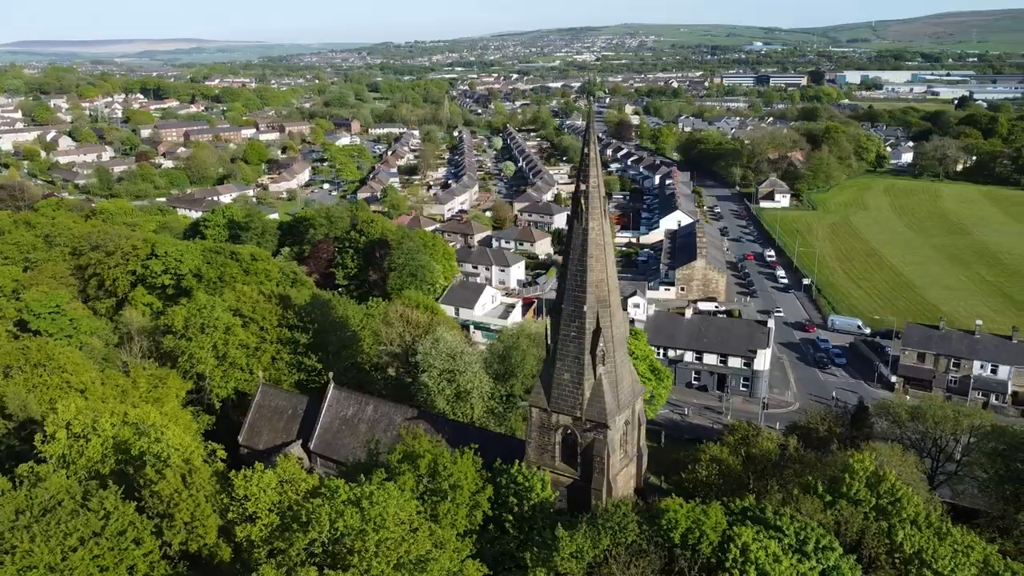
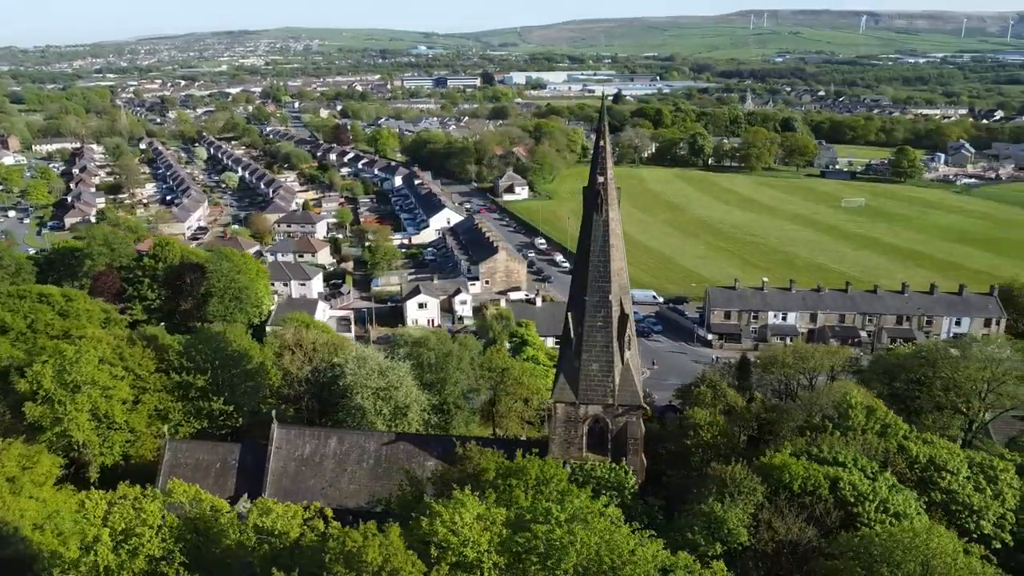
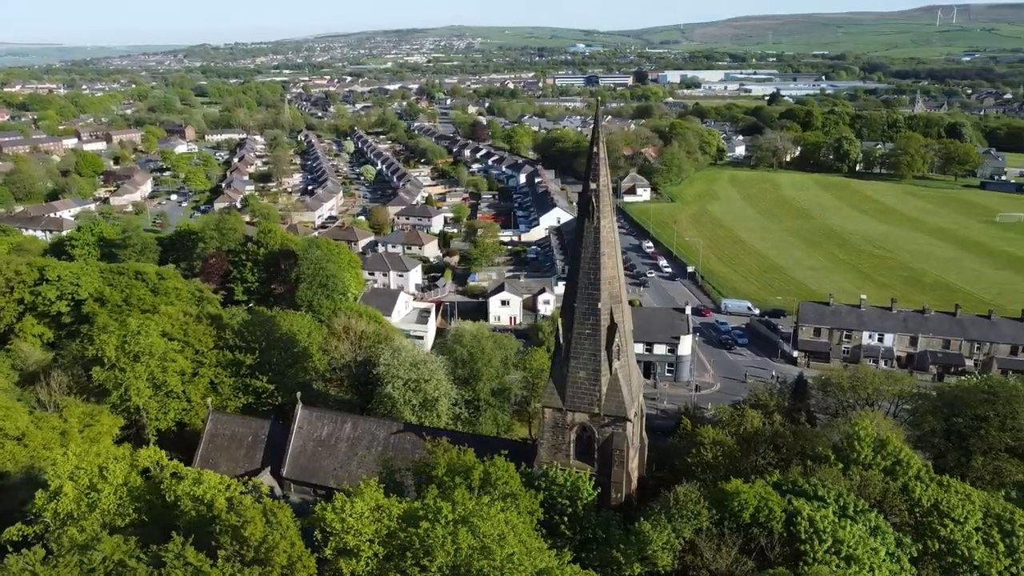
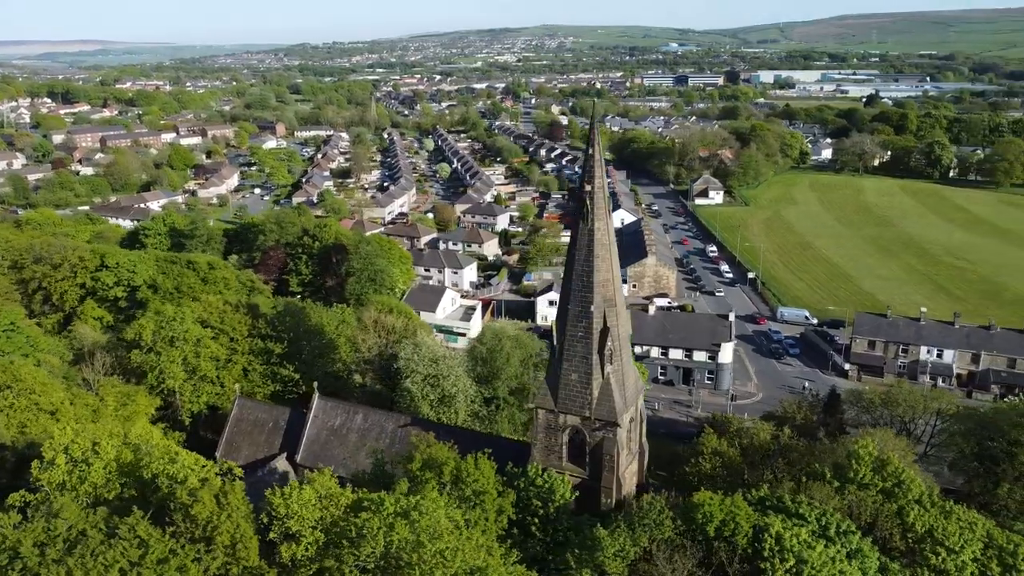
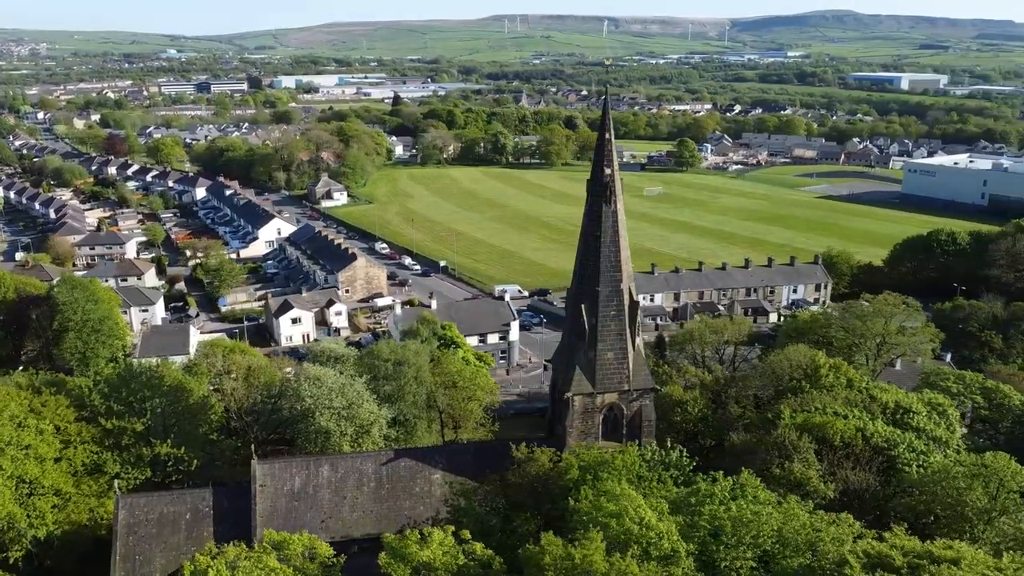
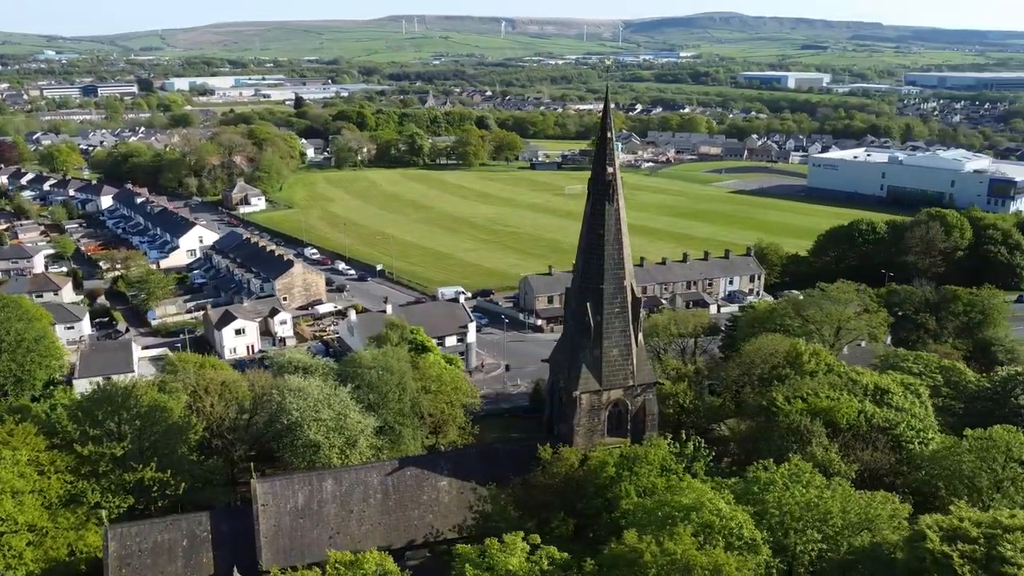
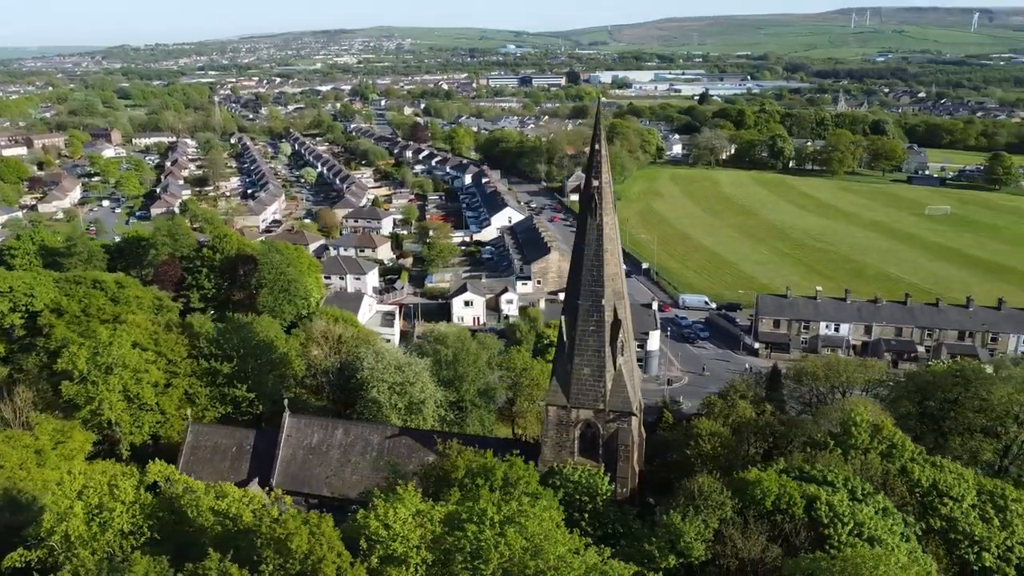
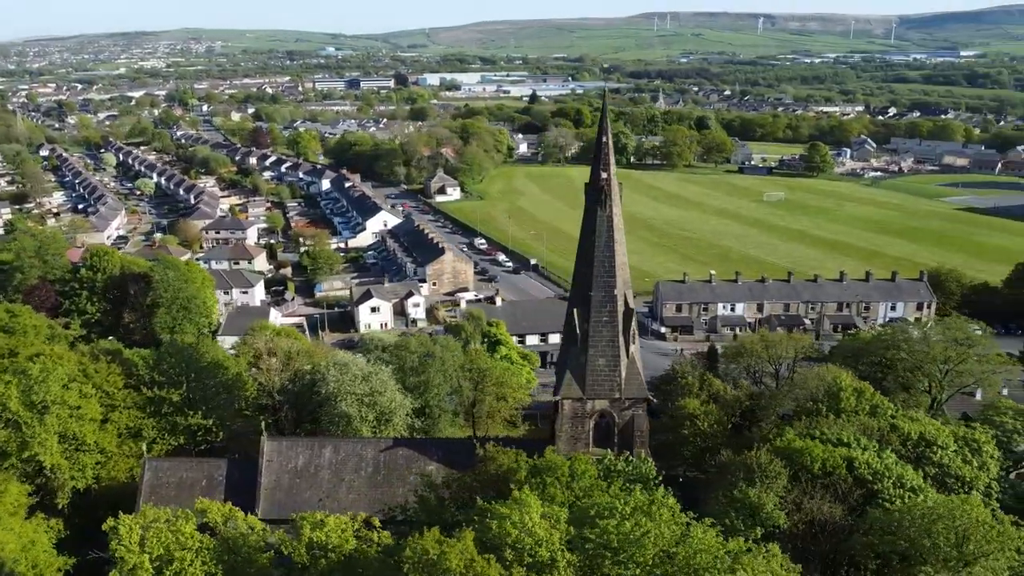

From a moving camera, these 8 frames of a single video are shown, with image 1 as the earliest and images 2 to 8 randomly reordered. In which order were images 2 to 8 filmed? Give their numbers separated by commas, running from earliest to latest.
4, 3, 7, 2, 8, 5, 6
